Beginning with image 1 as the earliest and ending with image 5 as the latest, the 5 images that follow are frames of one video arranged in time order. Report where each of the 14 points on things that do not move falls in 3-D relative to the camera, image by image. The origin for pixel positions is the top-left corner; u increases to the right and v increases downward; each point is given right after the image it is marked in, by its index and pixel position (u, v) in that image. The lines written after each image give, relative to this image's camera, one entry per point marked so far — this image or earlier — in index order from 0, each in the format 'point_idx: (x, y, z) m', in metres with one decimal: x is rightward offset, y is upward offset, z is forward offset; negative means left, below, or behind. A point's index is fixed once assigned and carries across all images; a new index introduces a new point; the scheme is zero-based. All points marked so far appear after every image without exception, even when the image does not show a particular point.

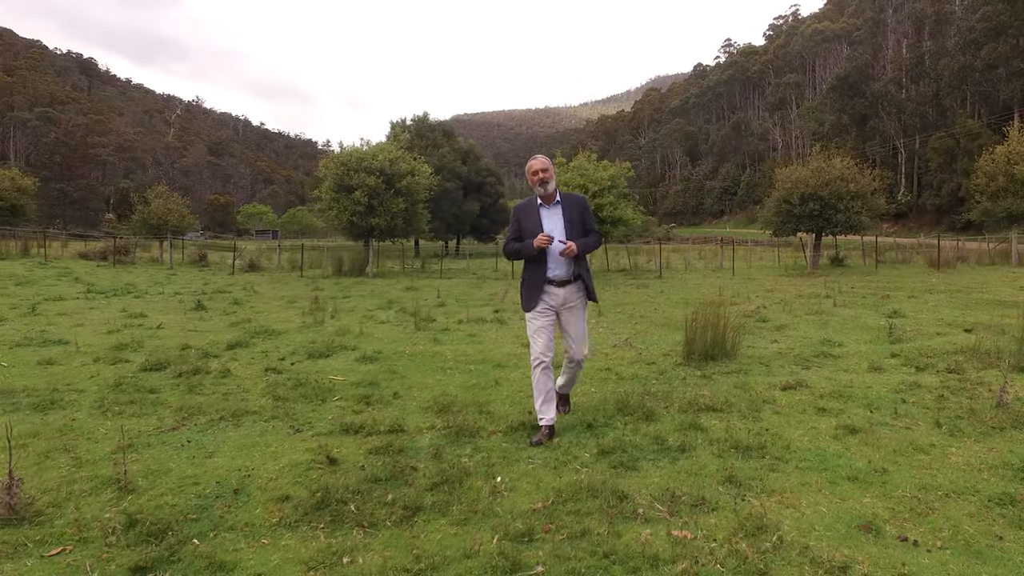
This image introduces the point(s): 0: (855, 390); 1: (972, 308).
0: (+2.3, -0.7, +4.5) m
1: (+6.0, -0.2, +8.7) m
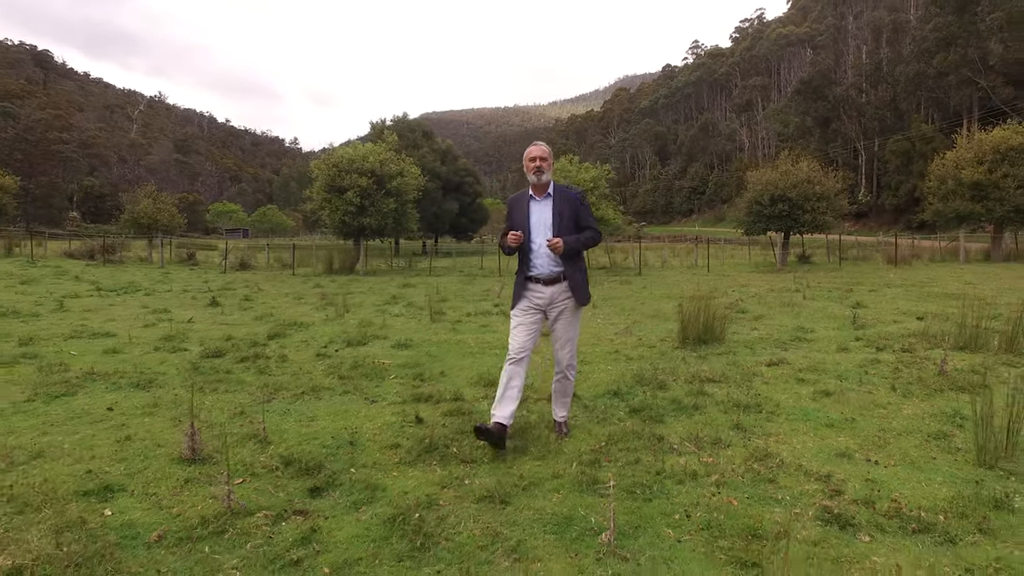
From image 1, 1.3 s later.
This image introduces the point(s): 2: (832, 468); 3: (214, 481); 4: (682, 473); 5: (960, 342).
0: (+2.5, -0.6, +5.4) m
1: (+6.0, -0.2, +9.8) m
2: (+1.5, -0.8, +3.1) m
3: (-1.3, -0.9, +3.0) m
4: (+0.8, -0.8, +3.0) m
5: (+4.0, -0.5, +6.0) m
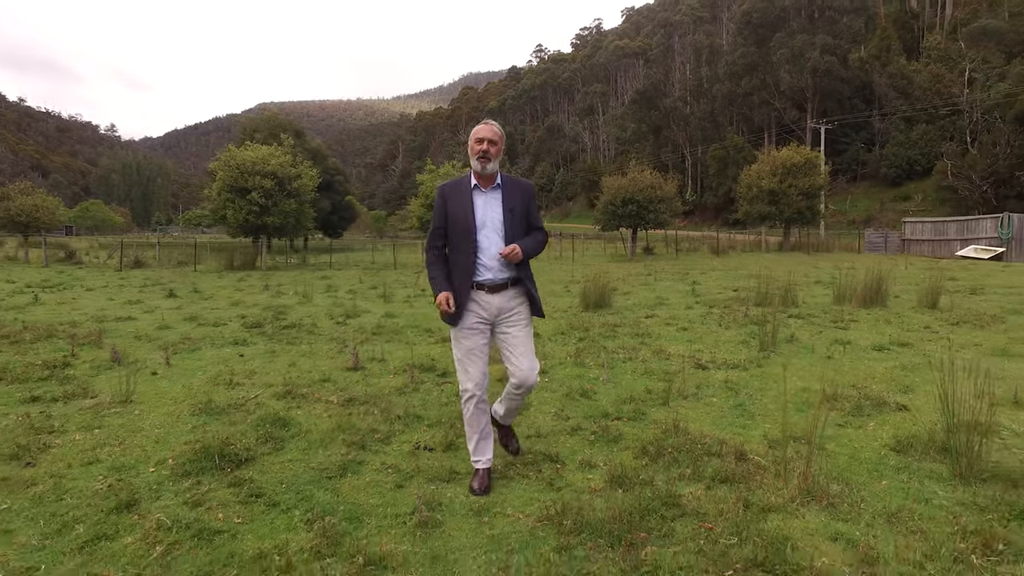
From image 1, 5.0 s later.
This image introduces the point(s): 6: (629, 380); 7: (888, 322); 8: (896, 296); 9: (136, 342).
0: (+2.2, -0.3, +8.6) m
1: (+4.6, +0.2, +13.6) m
2: (+1.7, -0.6, +6.2) m
3: (-1.1, -0.7, +5.4) m
4: (+1.0, -0.6, +5.9) m
5: (+3.5, -0.2, +9.5) m
6: (+0.9, -0.7, +5.2) m
7: (+4.3, -0.4, +7.7) m
8: (+5.7, -0.1, +9.9) m
9: (-3.9, -0.6, +7.0) m
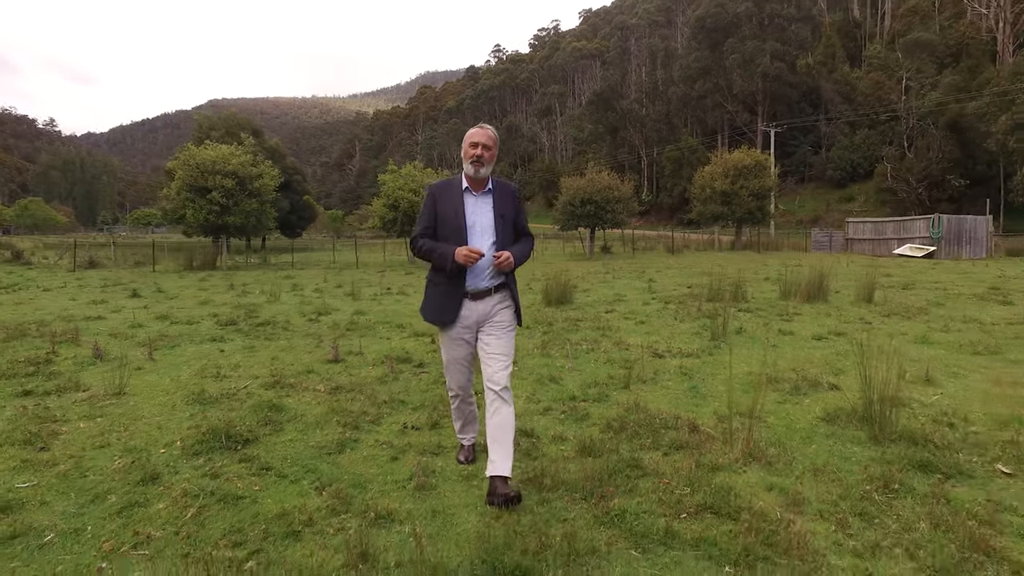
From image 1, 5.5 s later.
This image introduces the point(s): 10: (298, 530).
0: (+1.7, -0.3, +9.1) m
1: (+3.8, +0.3, +14.3) m
2: (+1.4, -0.6, +6.7) m
3: (-1.3, -0.7, +5.8) m
4: (+0.7, -0.6, +6.4) m
5: (+3.0, -0.1, +10.1) m
6: (+0.7, -0.7, +5.6) m
7: (+4.0, -0.3, +8.4) m
8: (+5.2, -0.1, +10.7) m
9: (-4.3, -0.6, +7.1) m
10: (-0.8, -0.9, +2.5) m
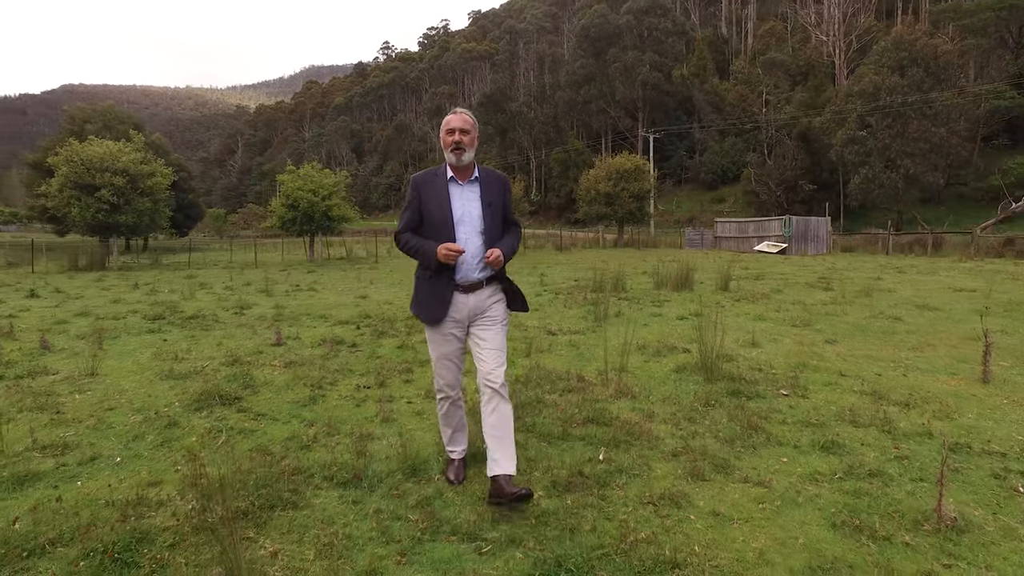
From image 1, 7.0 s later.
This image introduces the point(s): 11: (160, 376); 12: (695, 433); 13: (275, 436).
0: (+0.4, -0.2, +10.4) m
1: (+1.6, +0.4, +15.9) m
2: (+0.4, -0.4, +8.0) m
3: (-2.1, -0.6, +6.7) m
4: (-0.2, -0.5, +7.6) m
5: (+1.4, 0.0, +11.6) m
6: (-0.1, -0.6, +6.8) m
7: (+2.7, -0.2, +10.1) m
8: (+3.5, +0.1, +12.5) m
9: (-5.2, -0.5, +7.5) m
10: (-1.1, -0.8, +3.5) m
11: (-2.8, -0.7, +5.3) m
12: (+1.0, -0.8, +3.7) m
13: (-1.3, -0.8, +3.7) m
